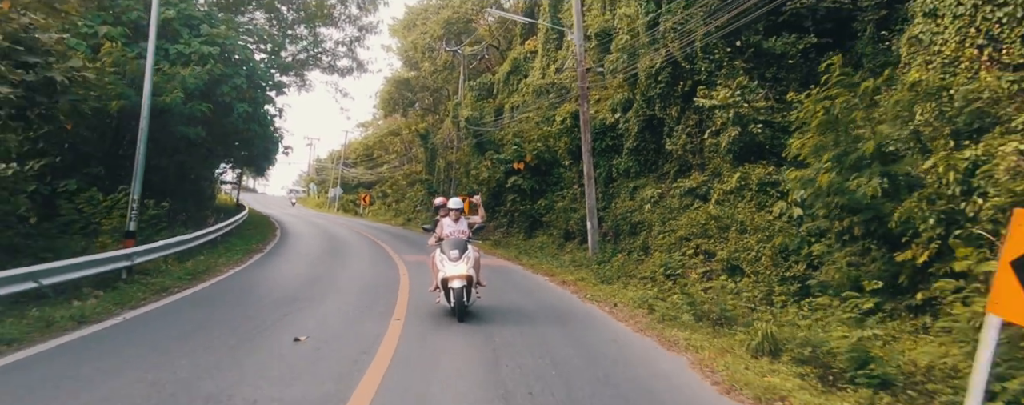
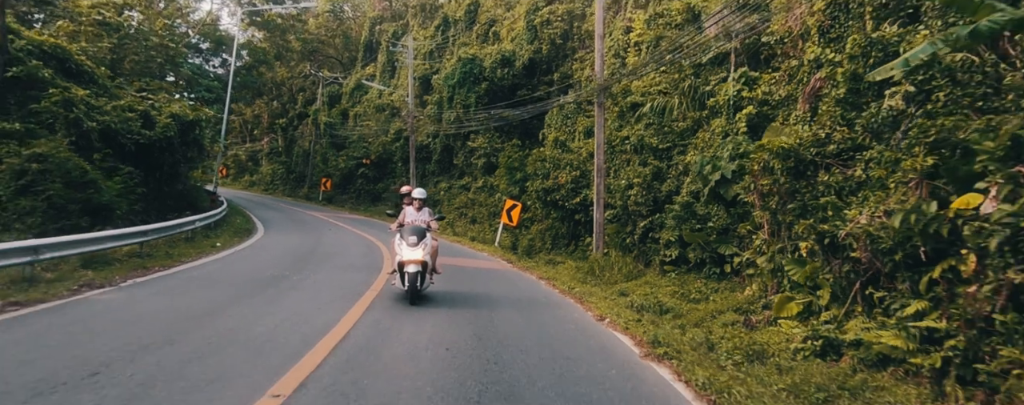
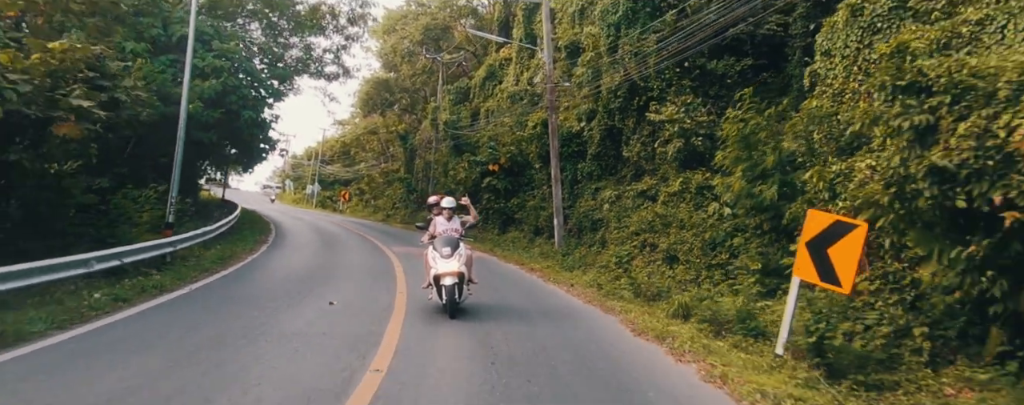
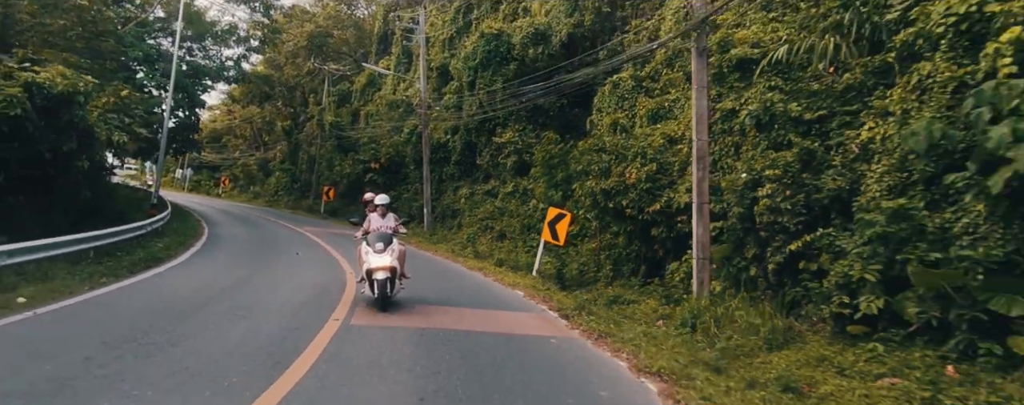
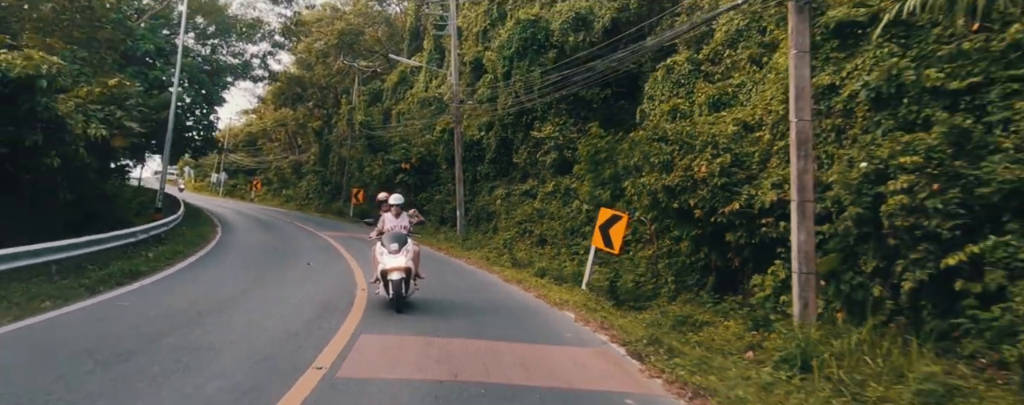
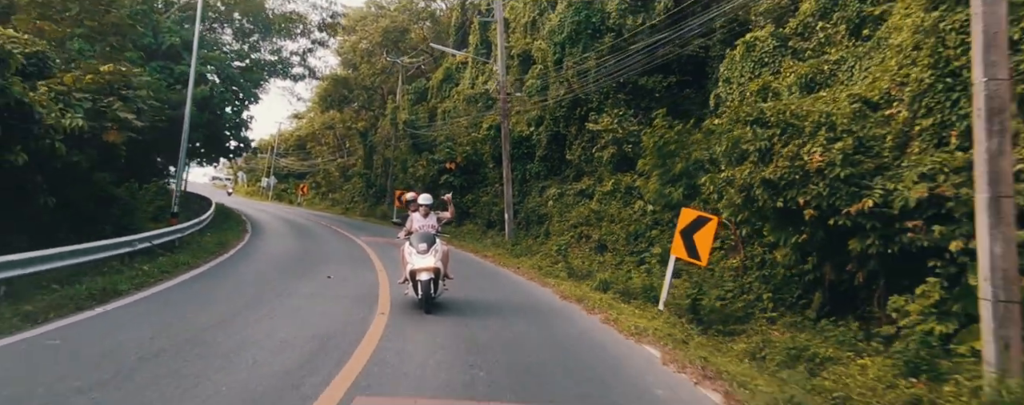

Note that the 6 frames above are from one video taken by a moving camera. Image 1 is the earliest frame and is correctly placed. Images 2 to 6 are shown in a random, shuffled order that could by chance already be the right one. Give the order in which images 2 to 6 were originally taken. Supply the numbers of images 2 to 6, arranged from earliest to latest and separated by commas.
3, 6, 5, 4, 2
